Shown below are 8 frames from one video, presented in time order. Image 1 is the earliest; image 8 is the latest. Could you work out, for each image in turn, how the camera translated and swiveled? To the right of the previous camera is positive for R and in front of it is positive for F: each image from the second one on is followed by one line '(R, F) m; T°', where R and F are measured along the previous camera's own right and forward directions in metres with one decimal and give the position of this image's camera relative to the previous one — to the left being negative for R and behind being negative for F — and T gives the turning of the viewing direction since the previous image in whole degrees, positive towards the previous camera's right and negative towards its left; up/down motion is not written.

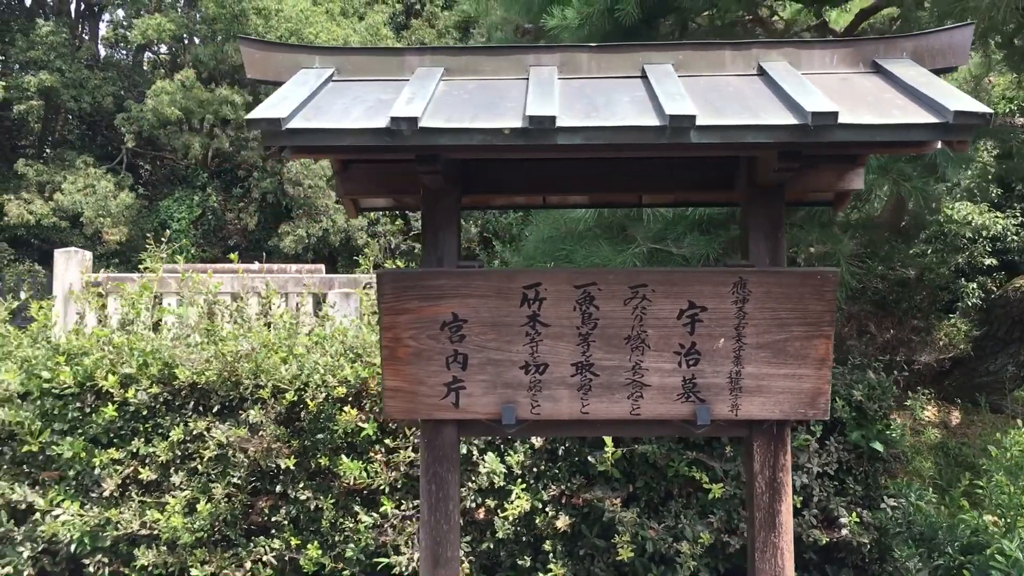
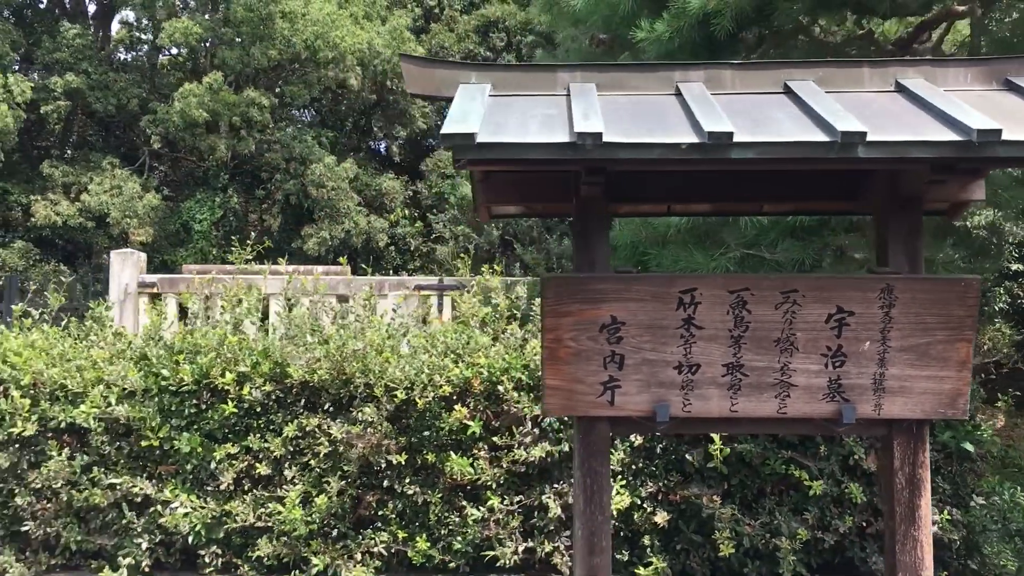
(-0.3, -0.1) m; 0°
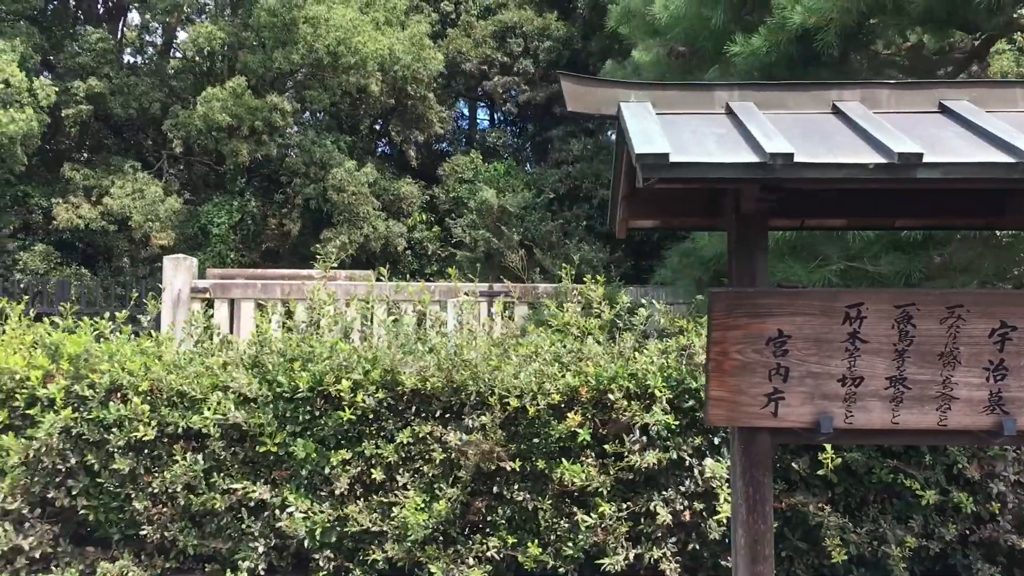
(-0.4, -0.1) m; 0°
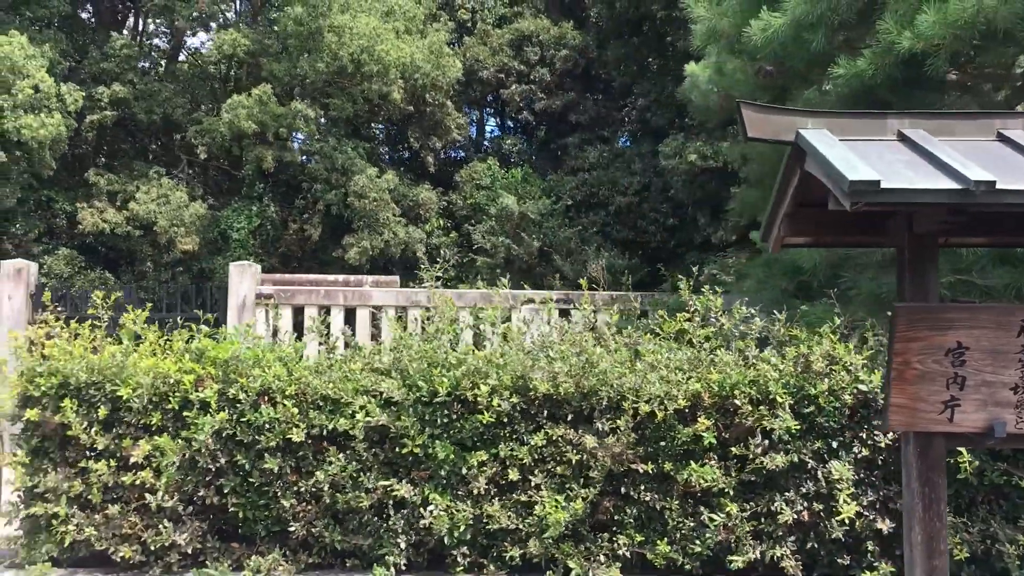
(-0.5, -0.2) m; 0°
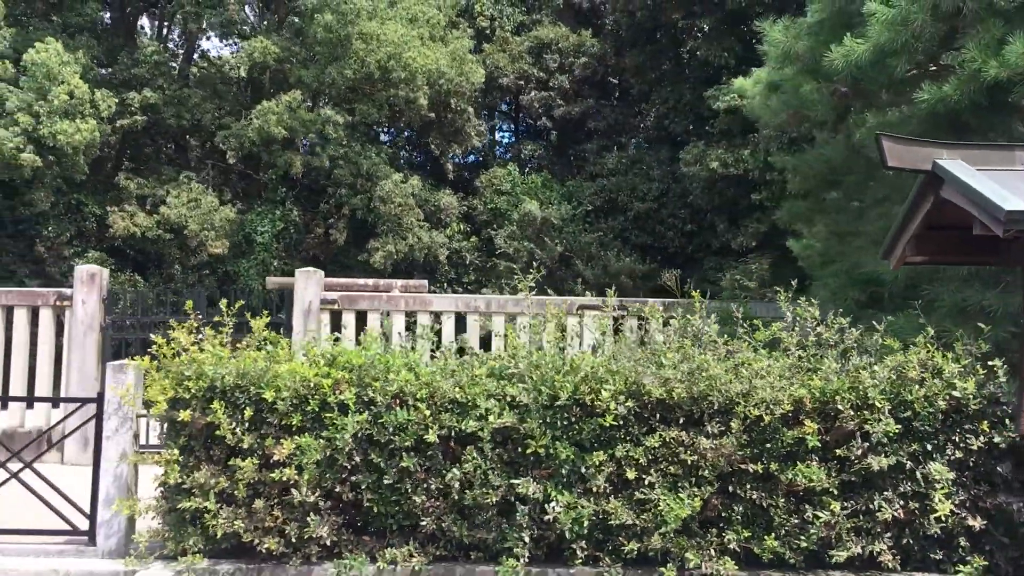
(-0.5, -0.3) m; 0°
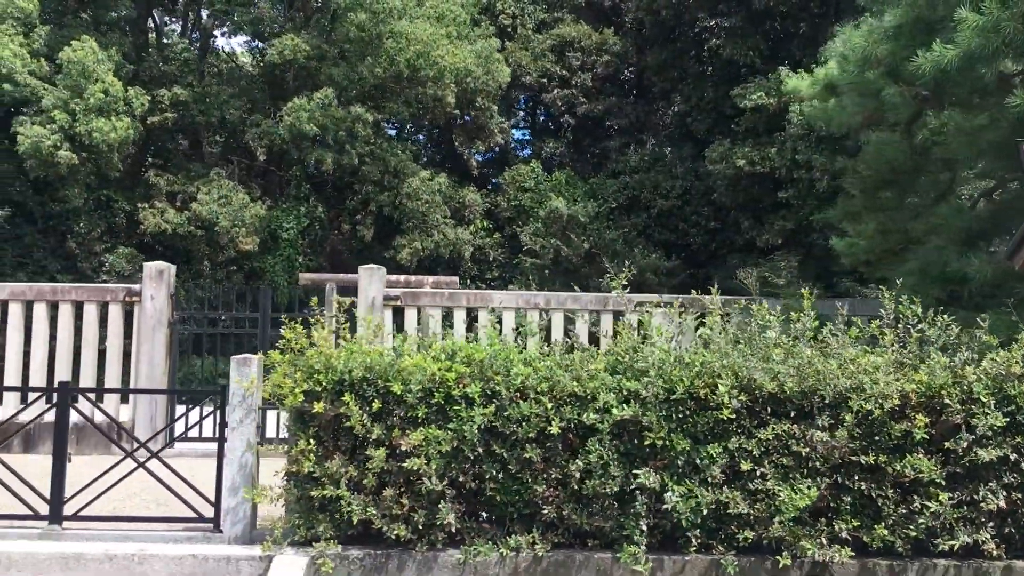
(-0.5, -0.2) m; 0°
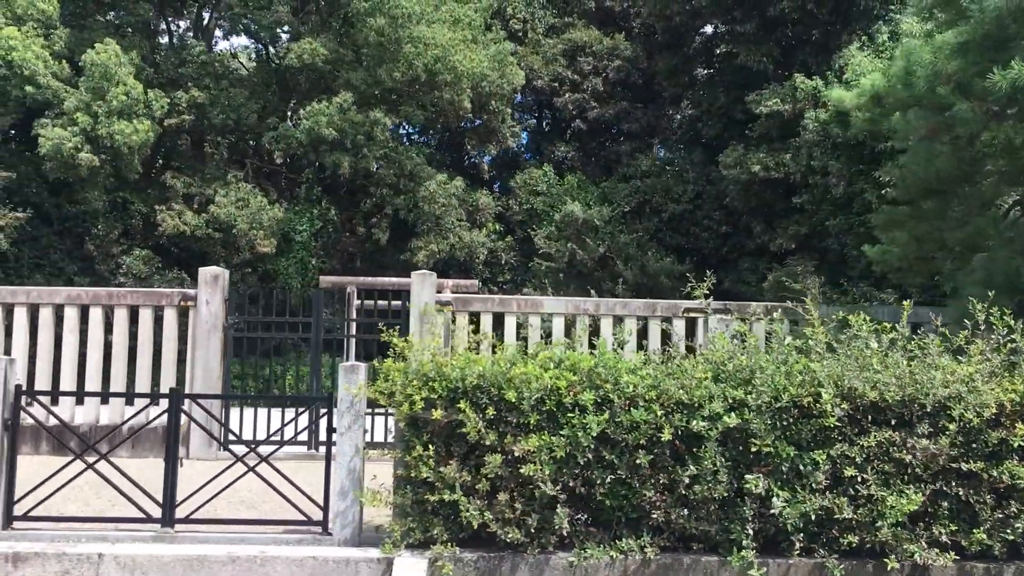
(-0.5, -0.1) m; +1°
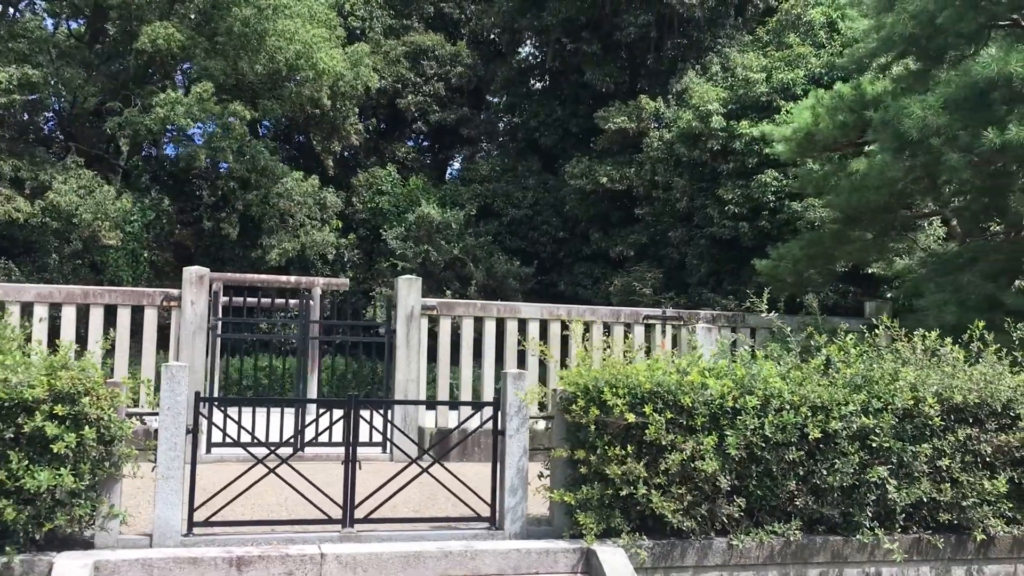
(-2.0, -0.2) m; +14°
